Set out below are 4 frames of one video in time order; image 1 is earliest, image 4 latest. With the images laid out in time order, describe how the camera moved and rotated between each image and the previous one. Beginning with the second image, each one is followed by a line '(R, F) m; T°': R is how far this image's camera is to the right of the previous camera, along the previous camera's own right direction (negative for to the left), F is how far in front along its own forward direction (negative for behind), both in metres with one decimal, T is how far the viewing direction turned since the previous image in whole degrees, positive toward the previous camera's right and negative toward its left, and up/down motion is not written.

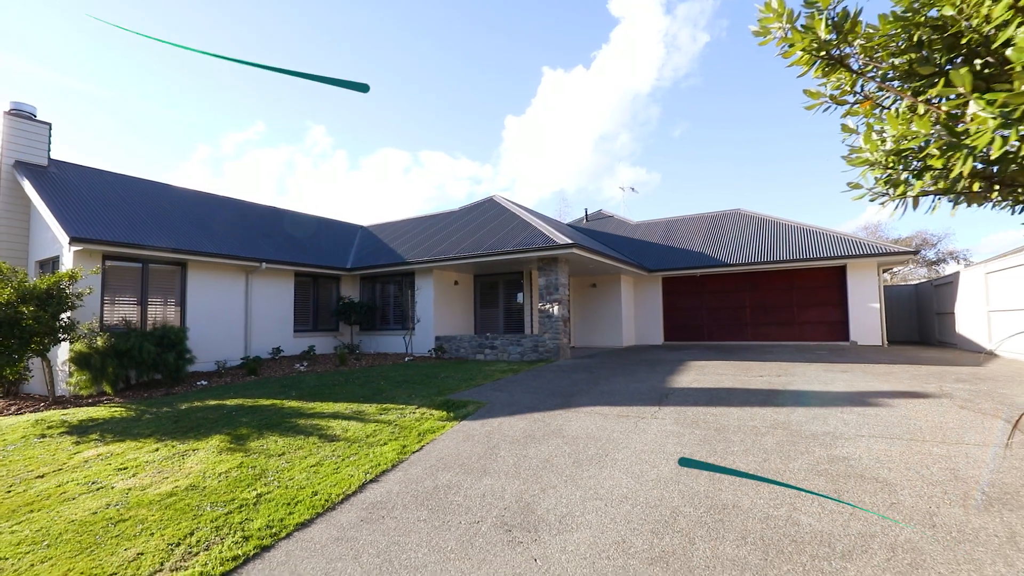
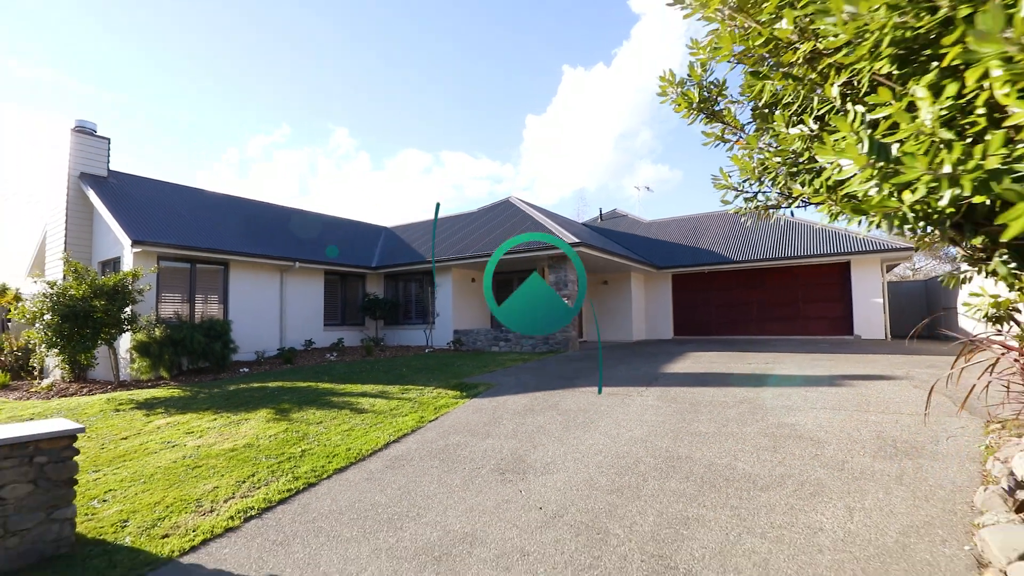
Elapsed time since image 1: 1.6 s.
(+0.3, -0.9) m; -3°
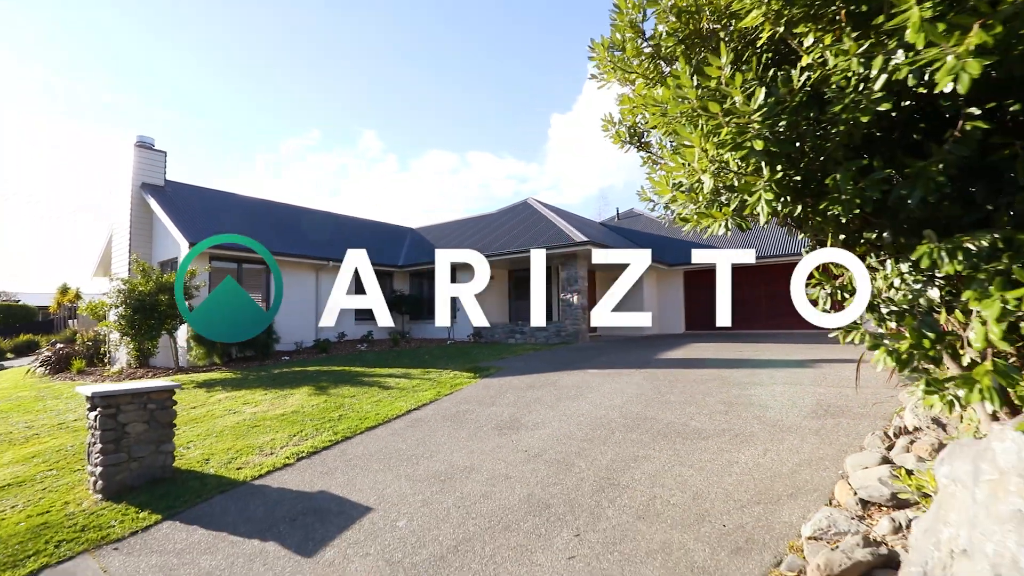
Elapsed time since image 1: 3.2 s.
(+0.3, -1.0) m; -3°
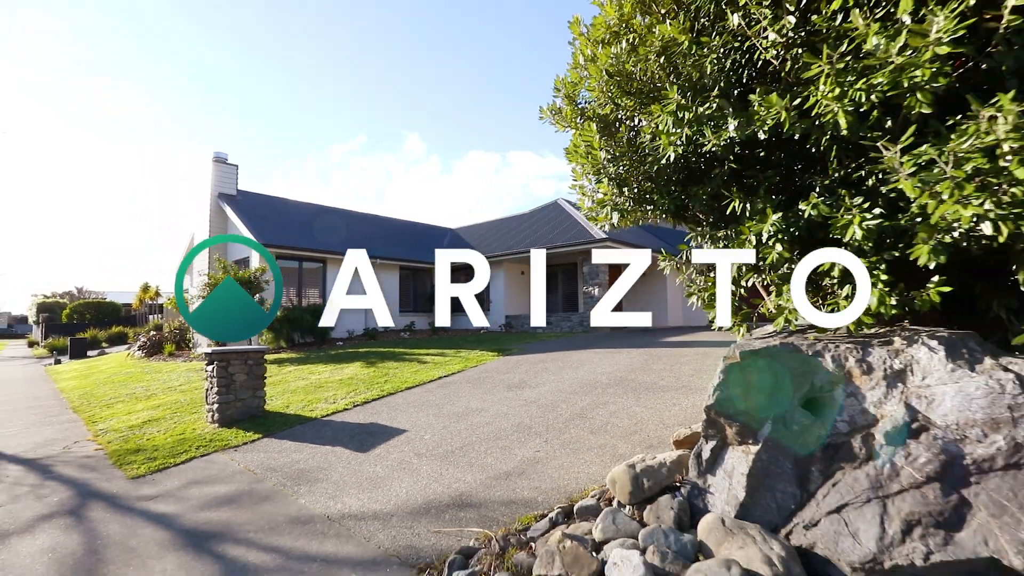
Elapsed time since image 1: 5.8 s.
(+0.5, -1.4) m; -5°
